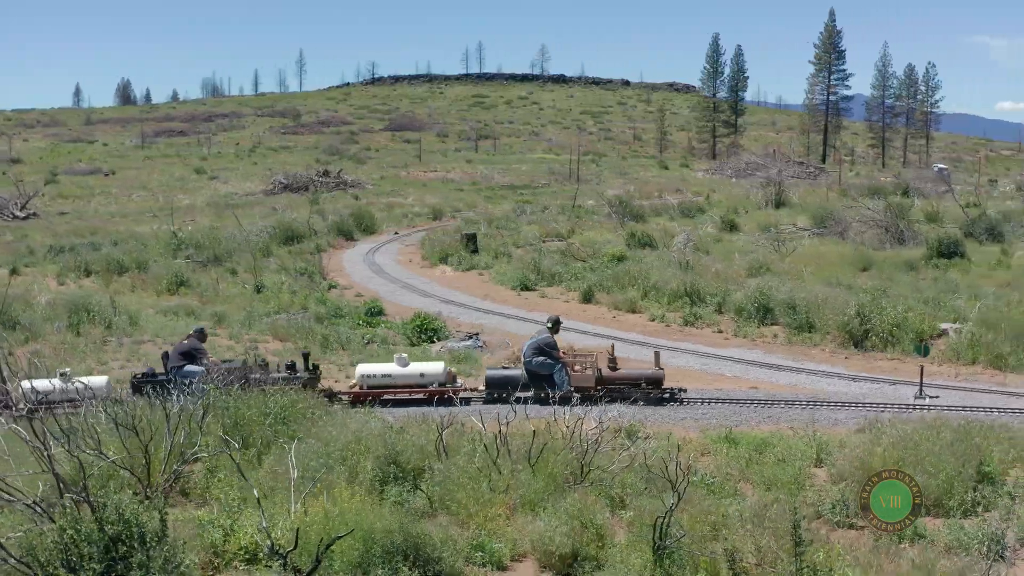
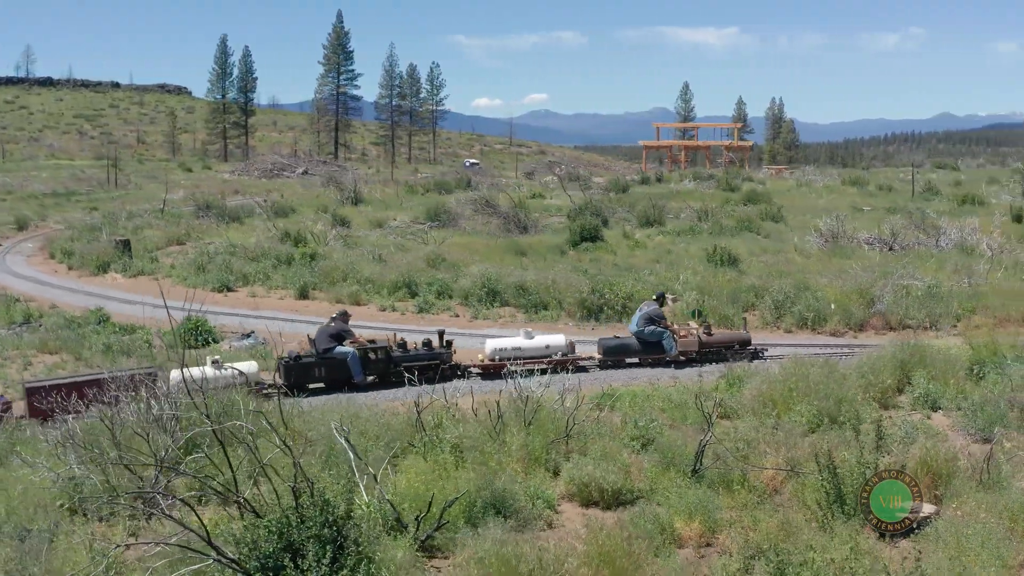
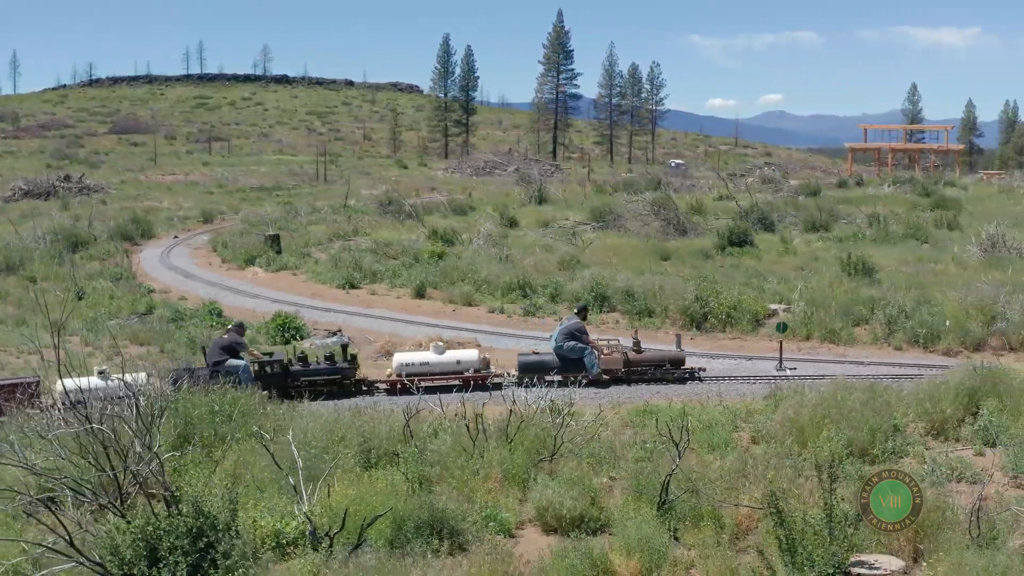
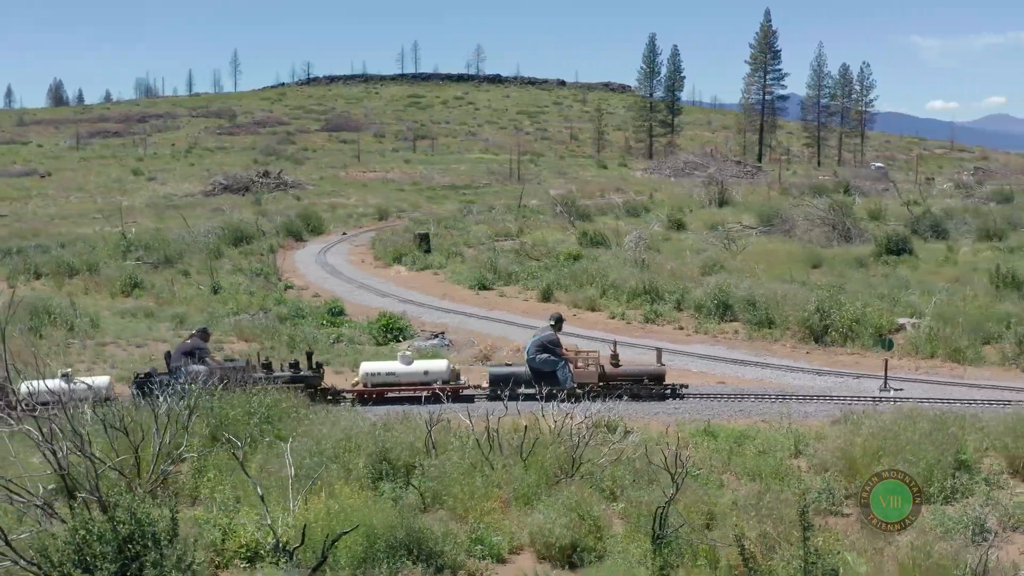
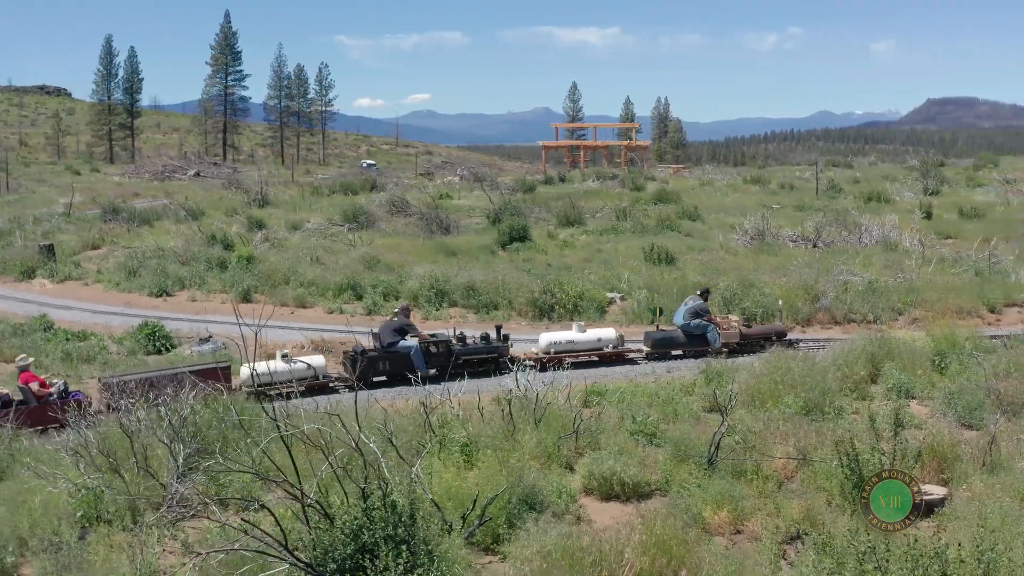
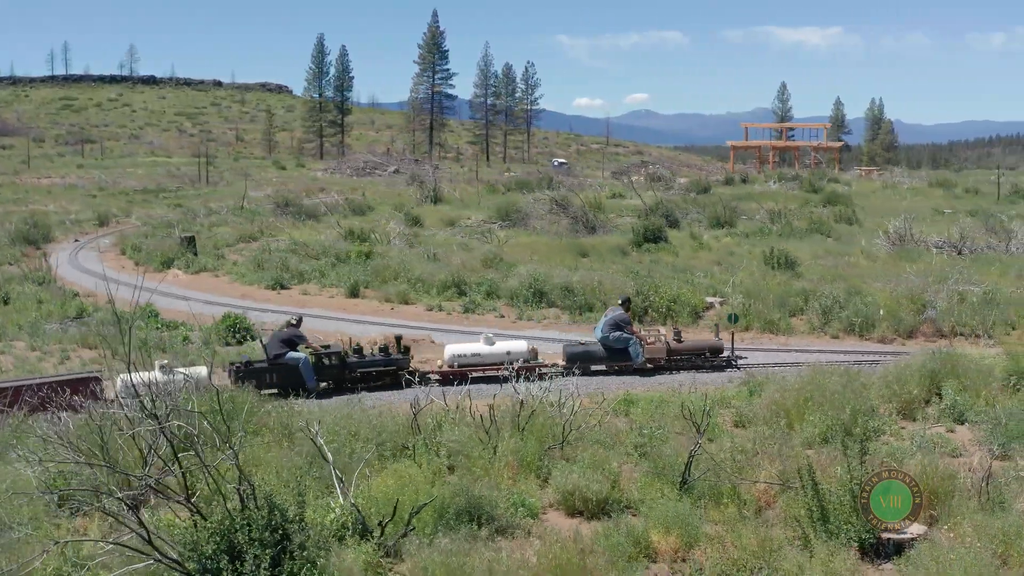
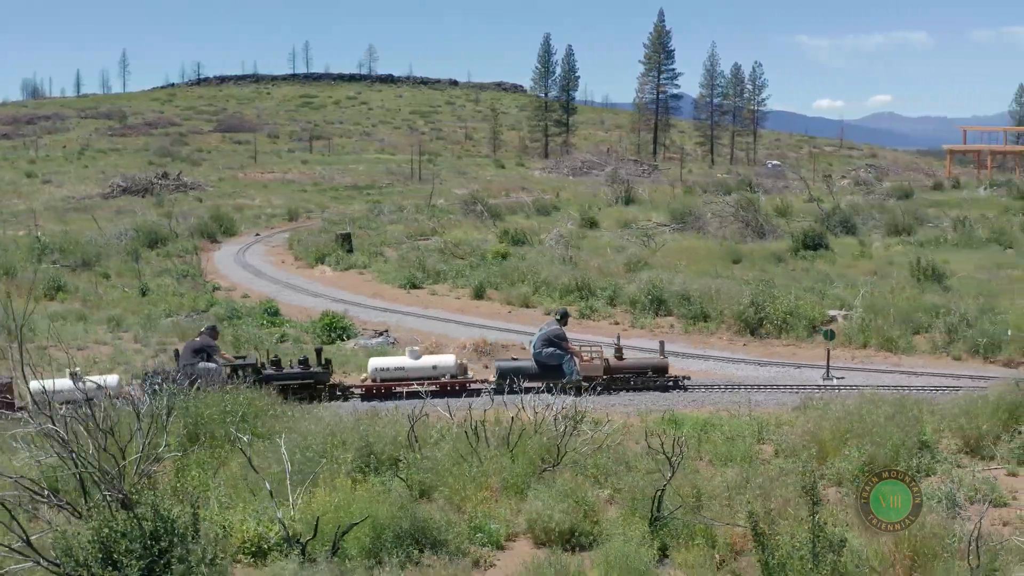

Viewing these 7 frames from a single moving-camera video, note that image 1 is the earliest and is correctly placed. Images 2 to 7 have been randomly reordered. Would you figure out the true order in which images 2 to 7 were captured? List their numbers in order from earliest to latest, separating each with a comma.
4, 7, 3, 6, 2, 5
